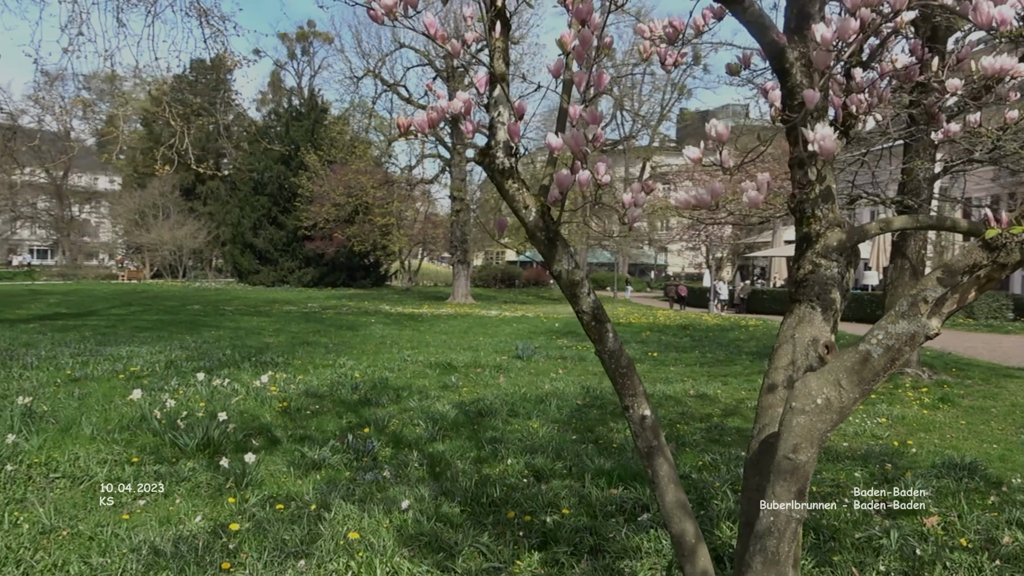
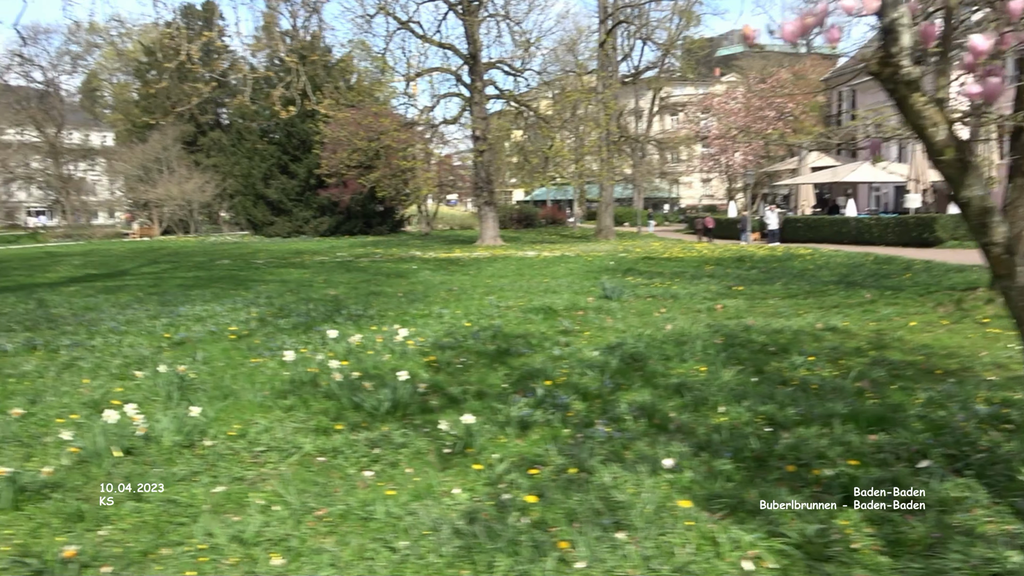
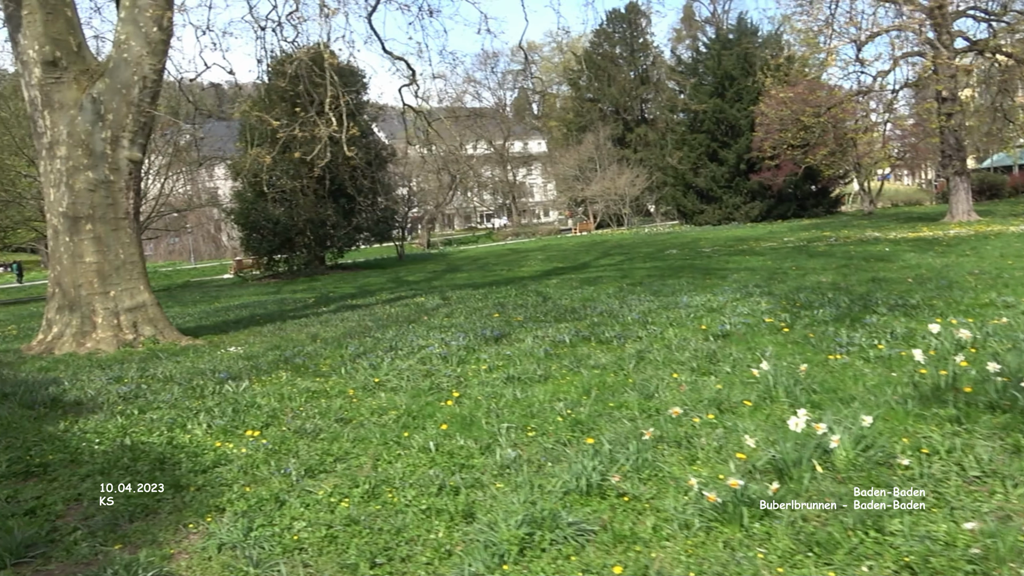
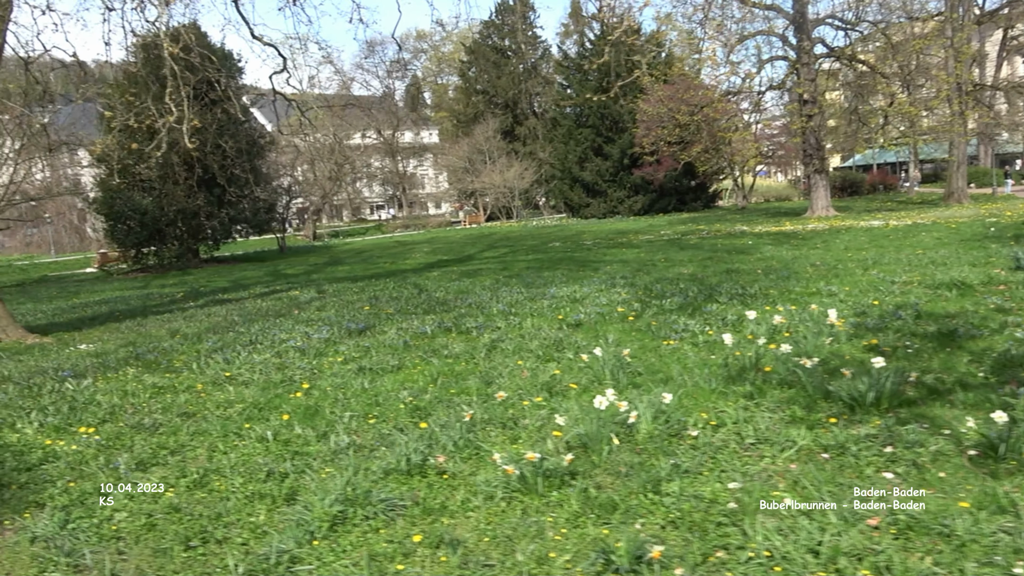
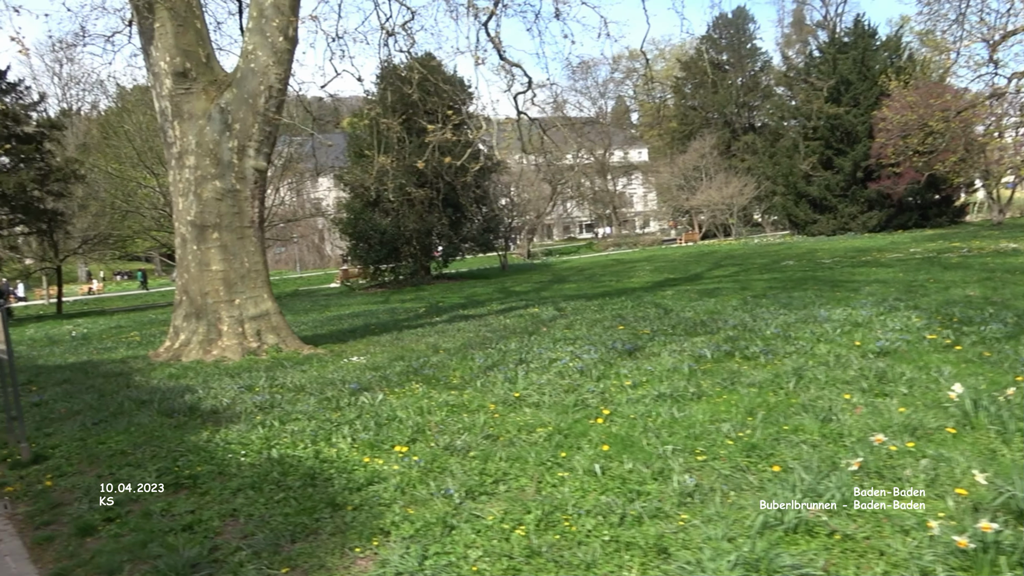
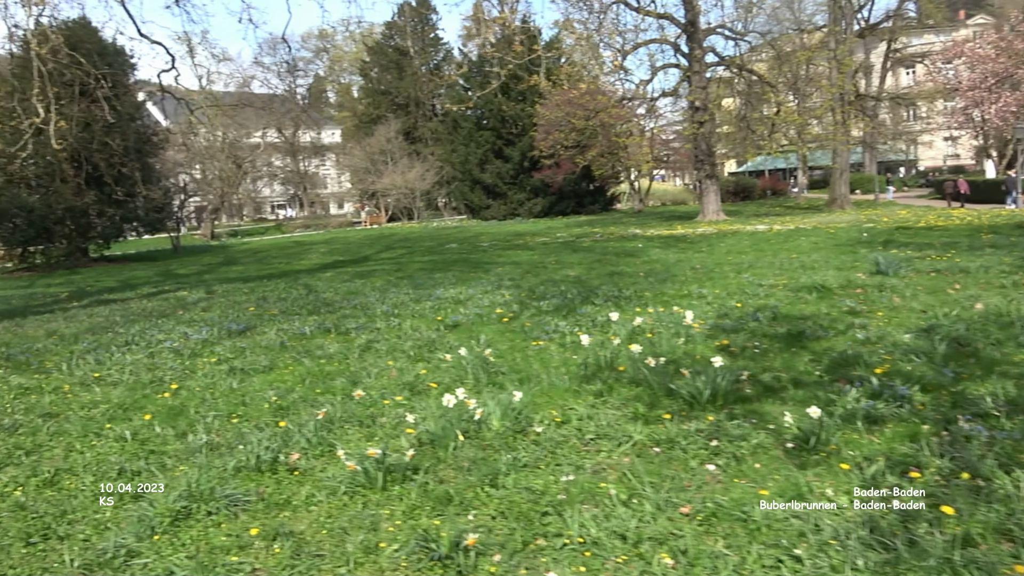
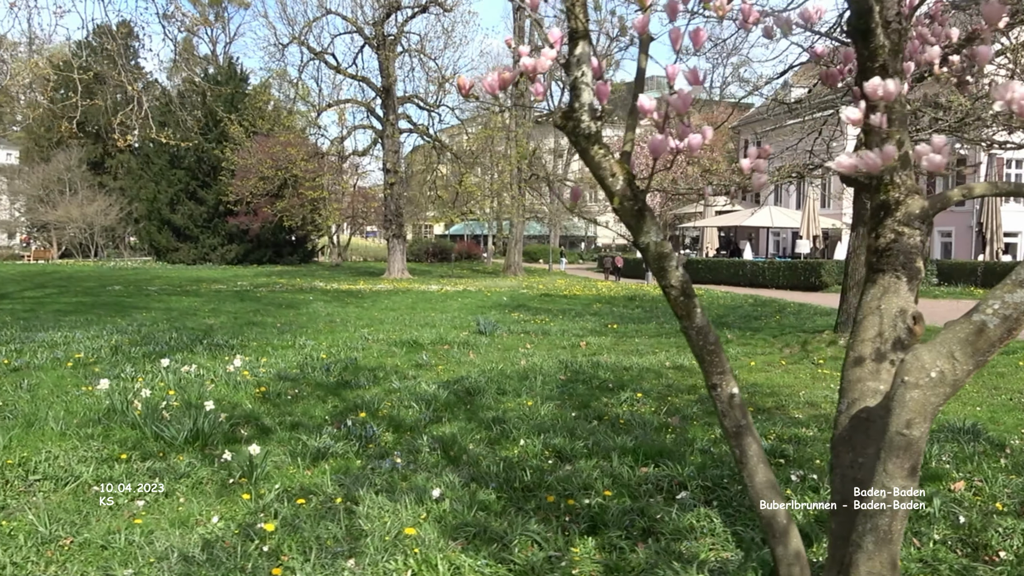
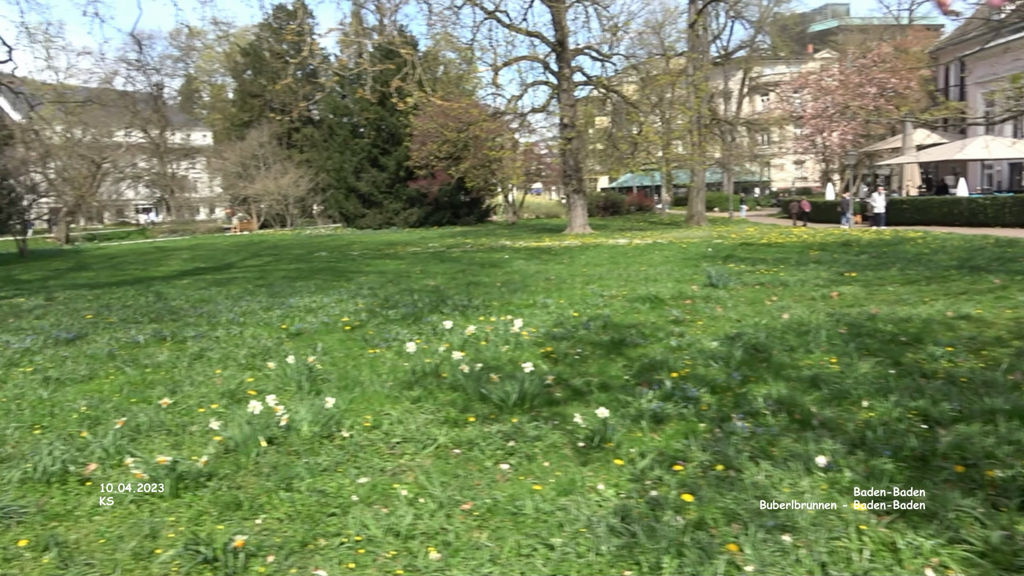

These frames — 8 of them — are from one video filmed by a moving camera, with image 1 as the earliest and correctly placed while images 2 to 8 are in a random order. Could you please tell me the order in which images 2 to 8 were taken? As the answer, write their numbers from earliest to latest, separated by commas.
7, 2, 8, 6, 4, 3, 5
